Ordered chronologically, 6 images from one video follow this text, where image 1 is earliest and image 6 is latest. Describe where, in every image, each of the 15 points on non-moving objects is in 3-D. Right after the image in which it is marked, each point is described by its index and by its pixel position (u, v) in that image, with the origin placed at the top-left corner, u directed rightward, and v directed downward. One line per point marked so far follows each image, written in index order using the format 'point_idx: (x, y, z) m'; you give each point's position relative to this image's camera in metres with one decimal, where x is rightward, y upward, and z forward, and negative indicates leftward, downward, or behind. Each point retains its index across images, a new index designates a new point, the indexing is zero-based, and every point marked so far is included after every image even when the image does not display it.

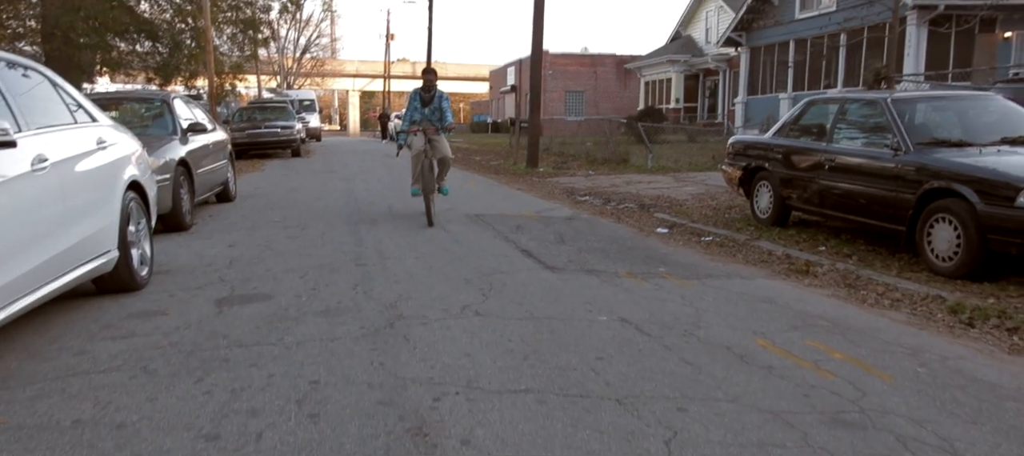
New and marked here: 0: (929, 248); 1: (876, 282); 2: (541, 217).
0: (+3.6, -0.2, +6.6) m
1: (+2.9, -0.4, +6.3) m
2: (+0.4, +0.1, +10.5) m
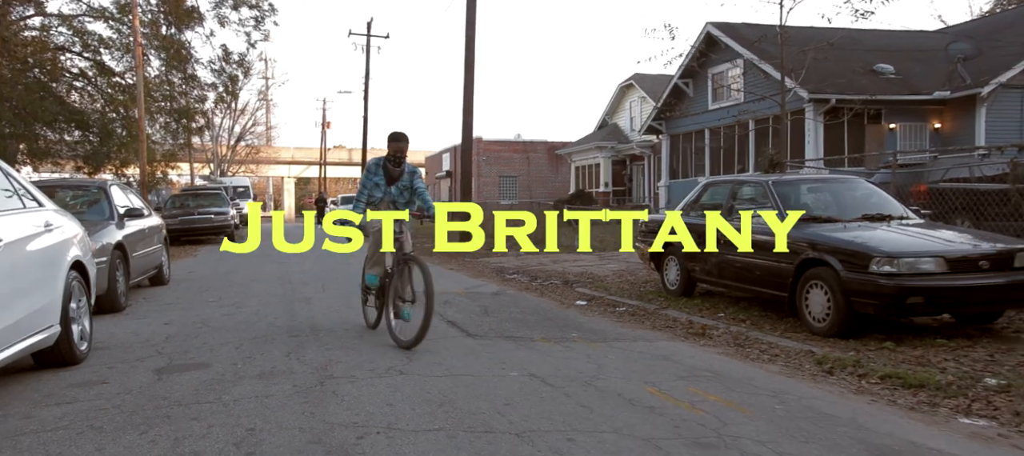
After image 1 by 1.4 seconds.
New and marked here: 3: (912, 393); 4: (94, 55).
0: (+2.8, -0.8, +7.5) m
1: (+2.3, -1.0, +7.0) m
2: (-0.6, -0.9, +11.1) m
3: (+2.6, -1.1, +5.0) m
4: (-10.7, +4.4, +19.8) m
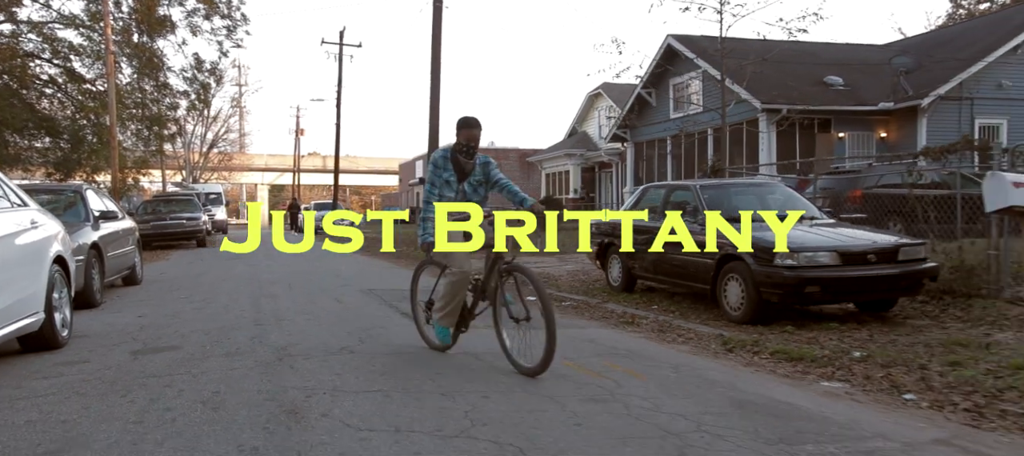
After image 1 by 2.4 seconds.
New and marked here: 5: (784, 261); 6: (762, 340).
0: (+2.3, -0.8, +8.3) m
1: (+1.7, -1.0, +7.8) m
2: (-1.3, -1.0, +11.8) m
3: (+2.1, -1.0, +5.8) m
4: (-11.7, +4.3, +20.3) m
5: (+2.6, -0.3, +7.4) m
6: (+2.2, -1.0, +6.8) m
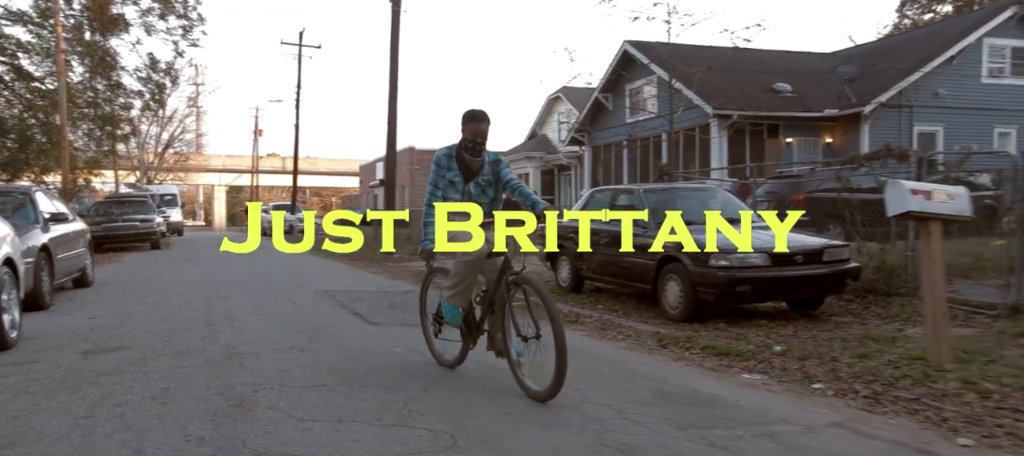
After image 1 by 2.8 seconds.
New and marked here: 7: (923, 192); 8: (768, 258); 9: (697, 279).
0: (+1.7, -0.8, +8.7) m
1: (+1.2, -1.0, +8.2) m
2: (-2.0, -1.0, +12.0) m
3: (+1.6, -1.0, +6.2) m
4: (-12.8, +4.3, +20.0) m
5: (+2.1, -0.3, +7.8) m
6: (+1.7, -1.0, +7.1) m
7: (+2.6, +0.2, +4.9) m
8: (+2.6, -0.3, +7.8) m
9: (+1.9, -0.5, +8.0) m
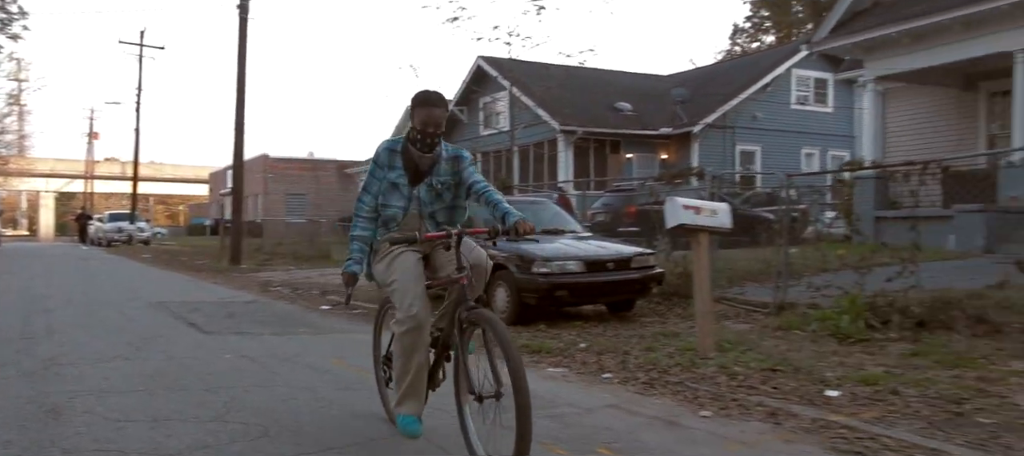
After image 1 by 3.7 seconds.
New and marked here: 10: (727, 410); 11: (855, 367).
0: (-0.2, -0.9, +9.3) m
1: (-0.7, -1.1, +8.7) m
2: (-4.5, -1.1, +11.9) m
3: (+0.2, -1.1, +6.8) m
4: (-16.5, +4.1, +17.9) m
5: (+0.3, -0.4, +8.5) m
6: (0.0, -1.1, +7.8) m
7: (+1.3, +0.1, +5.7) m
8: (+0.8, -0.4, +8.6) m
9: (+0.1, -0.6, +8.7) m
10: (+1.2, -1.0, +4.5) m
11: (+2.3, -0.9, +5.1) m
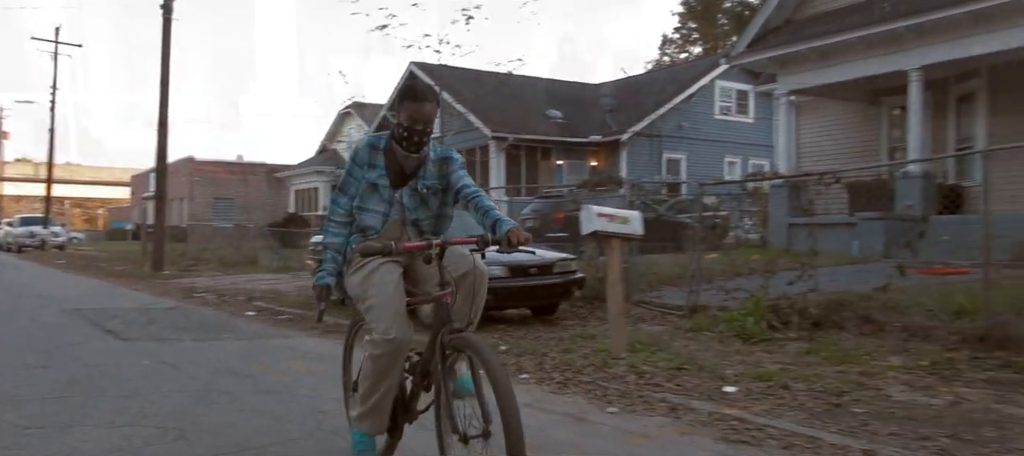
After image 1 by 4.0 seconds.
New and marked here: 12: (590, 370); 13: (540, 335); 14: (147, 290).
0: (-1.1, -1.0, +9.4) m
1: (-1.5, -1.2, +8.8) m
2: (-5.6, -1.2, +11.6) m
3: (-0.5, -1.2, +7.0) m
4: (-18.0, +4.0, +16.7) m
5: (-0.5, -0.5, +8.7) m
6: (-0.7, -1.1, +7.9) m
7: (+0.7, +0.1, +6.0) m
8: (0.0, -0.5, +8.8) m
9: (-0.7, -0.7, +8.8) m
10: (+0.7, -1.1, +4.7) m
11: (+1.7, -1.0, +5.4) m
12: (+0.6, -1.1, +5.7) m
13: (+0.3, -1.1, +7.9) m
14: (-7.2, -1.2, +15.3) m
